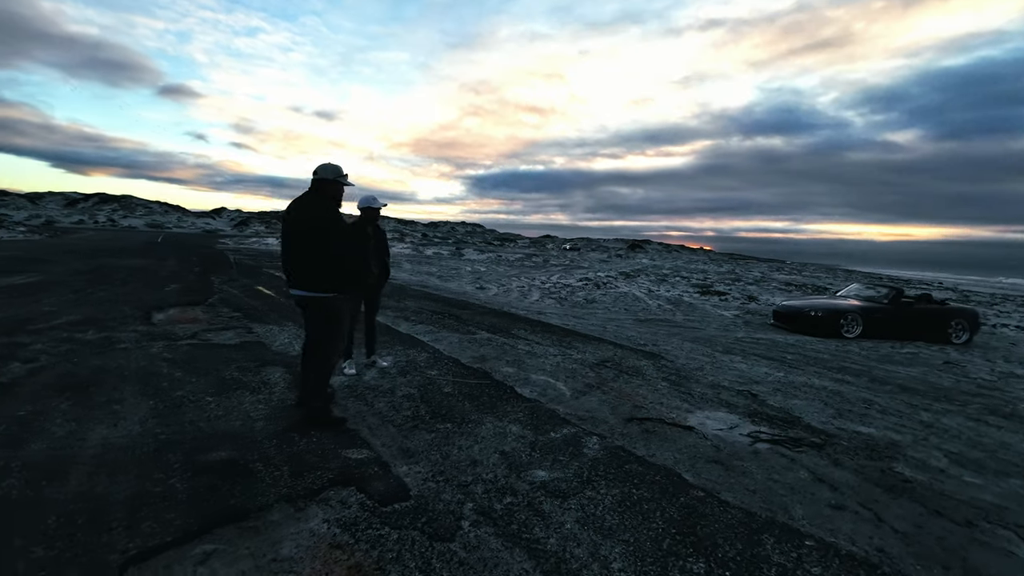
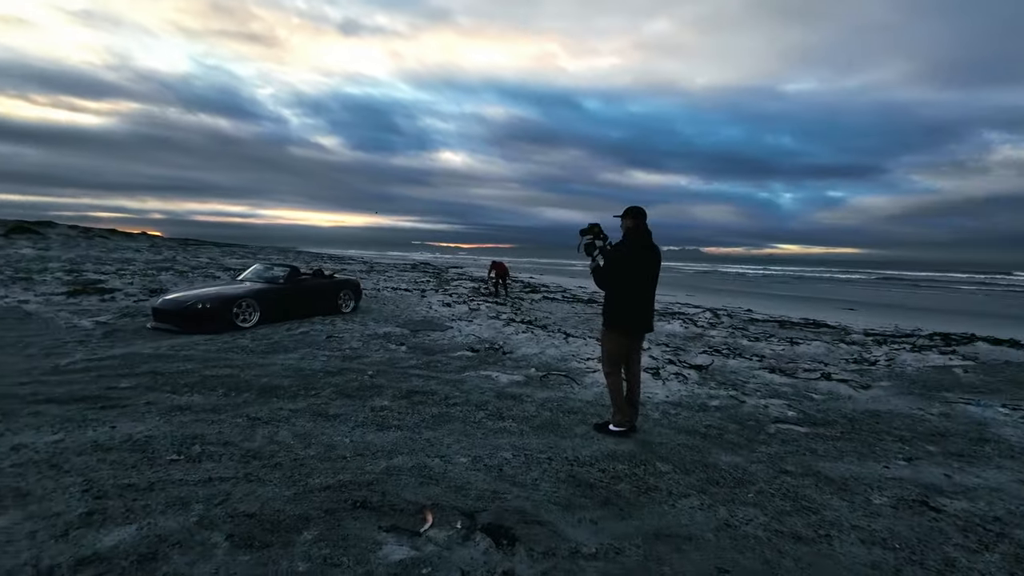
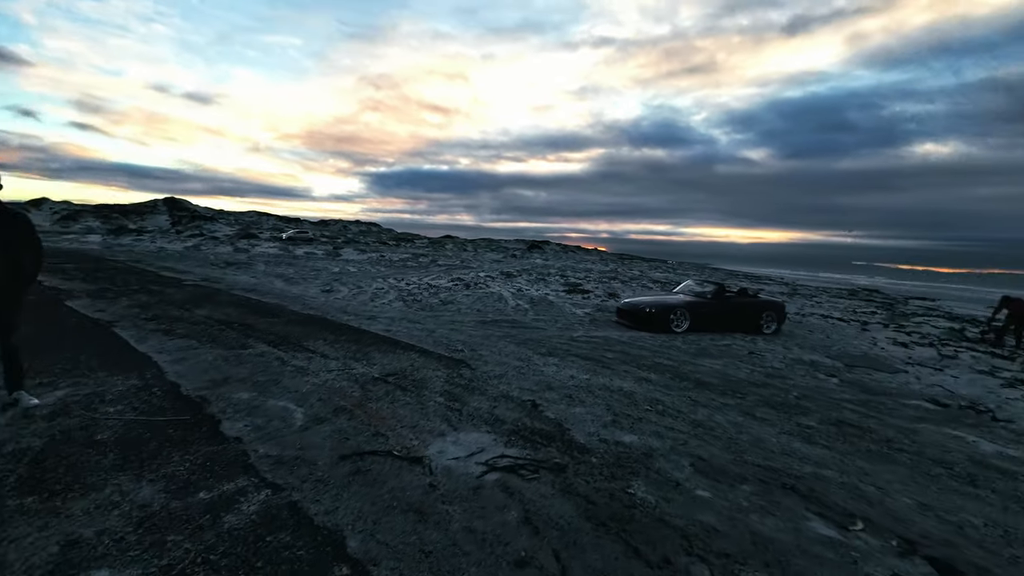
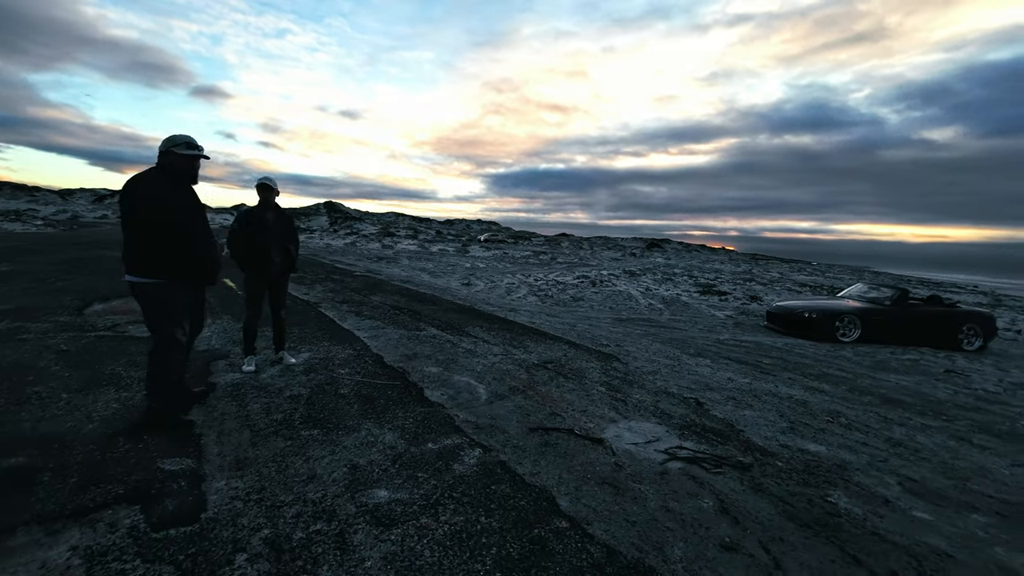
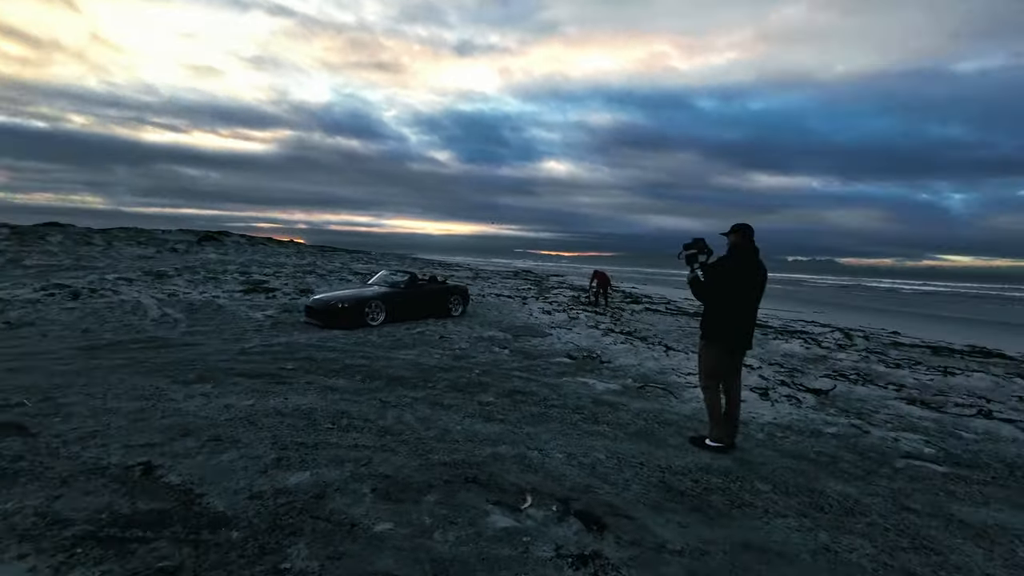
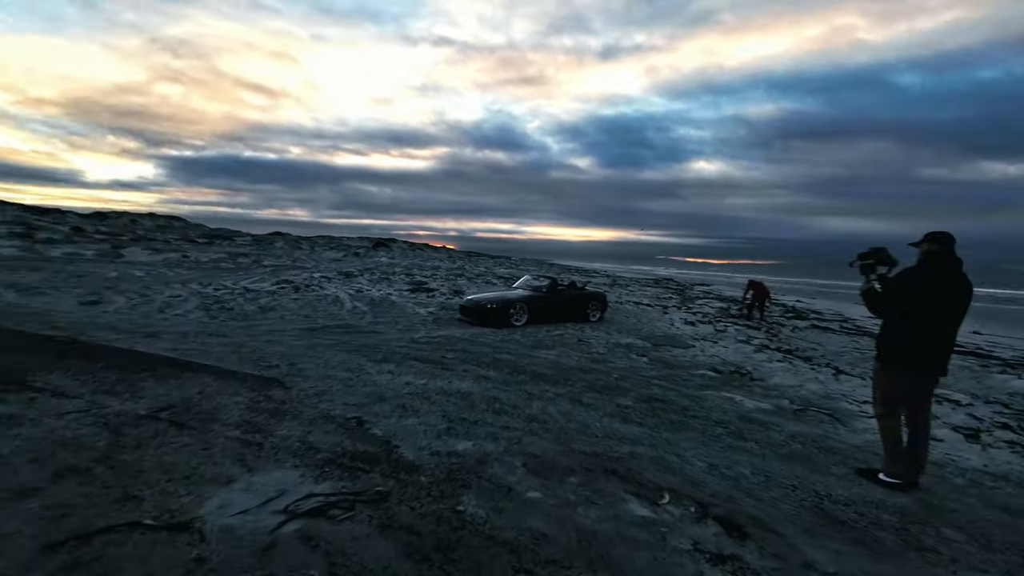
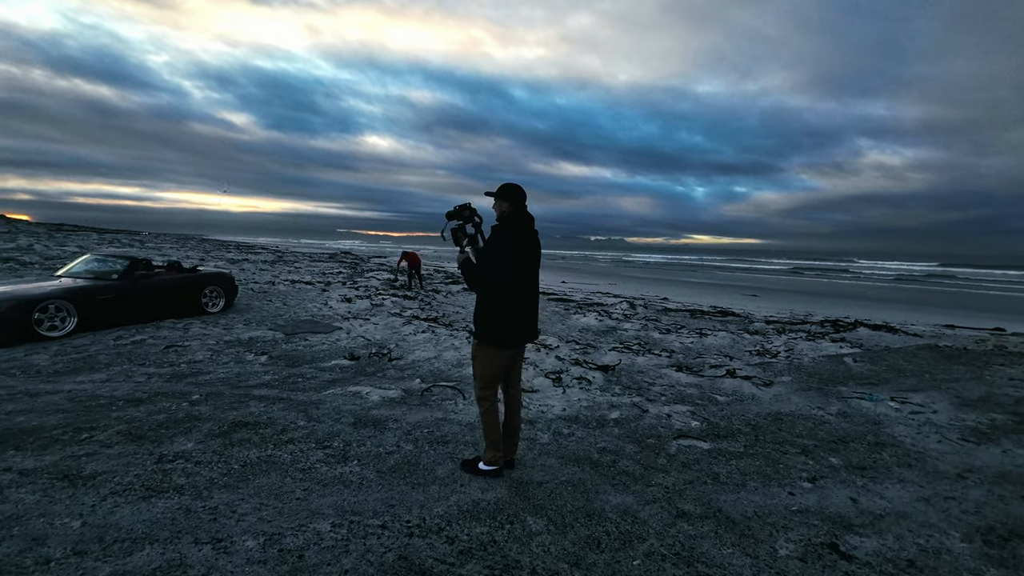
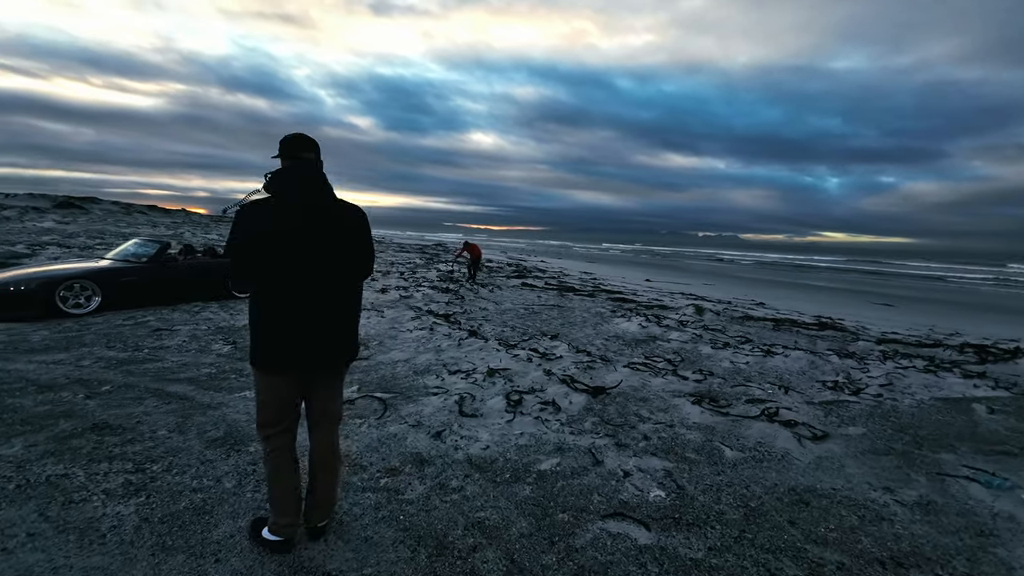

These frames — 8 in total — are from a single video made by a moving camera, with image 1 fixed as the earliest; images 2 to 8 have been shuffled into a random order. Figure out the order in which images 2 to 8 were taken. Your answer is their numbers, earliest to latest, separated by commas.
4, 3, 6, 5, 2, 7, 8
